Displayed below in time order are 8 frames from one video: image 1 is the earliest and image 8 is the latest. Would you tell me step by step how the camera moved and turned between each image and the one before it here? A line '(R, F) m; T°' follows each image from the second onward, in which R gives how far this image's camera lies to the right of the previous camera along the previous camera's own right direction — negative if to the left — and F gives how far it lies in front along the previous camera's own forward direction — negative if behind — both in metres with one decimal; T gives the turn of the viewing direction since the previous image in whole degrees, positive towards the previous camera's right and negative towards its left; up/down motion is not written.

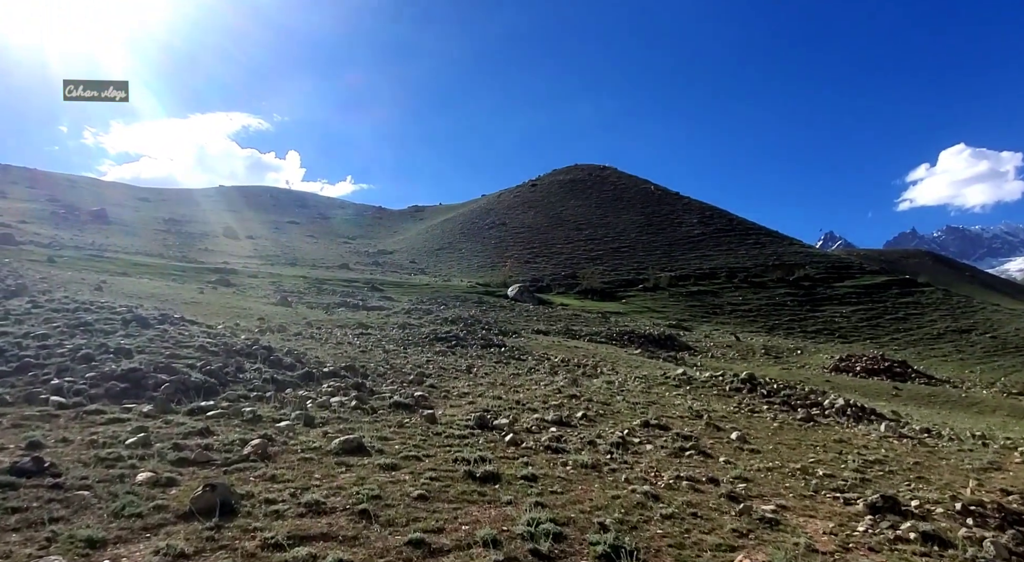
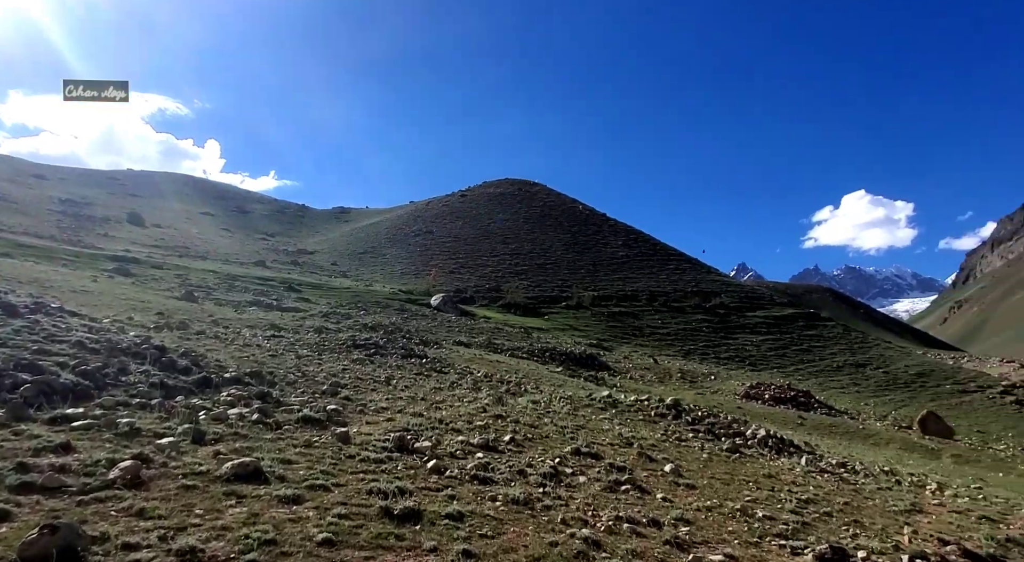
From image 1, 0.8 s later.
(-0.1, +0.7) m; +7°
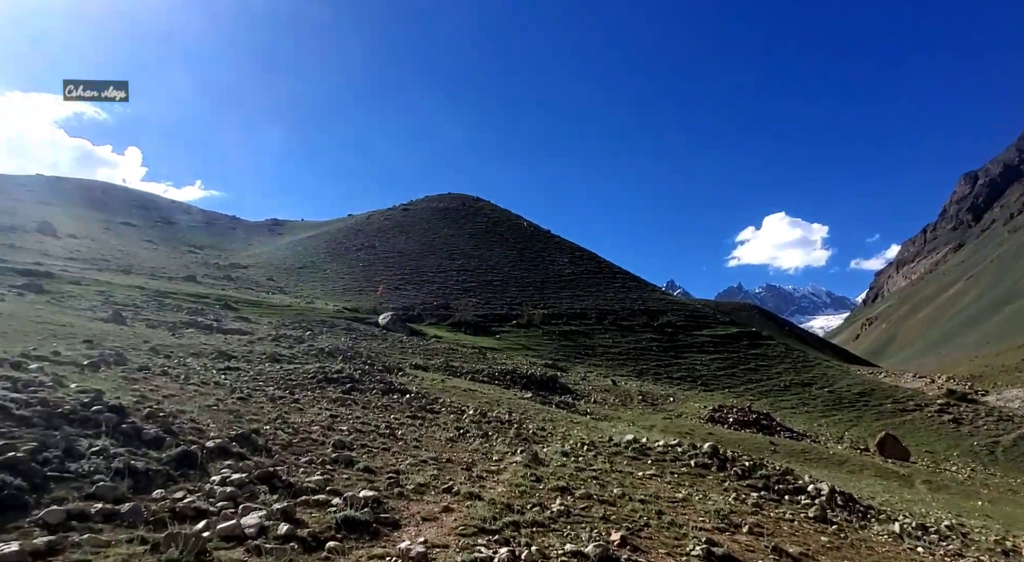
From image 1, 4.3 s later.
(-2.2, +2.6) m; +6°
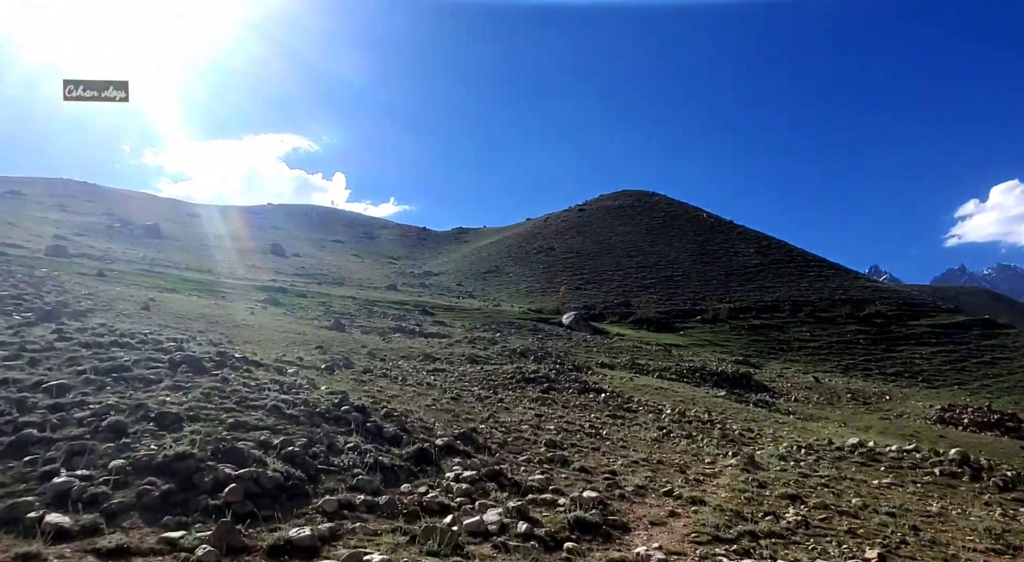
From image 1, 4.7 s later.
(-0.6, +0.1) m; -17°
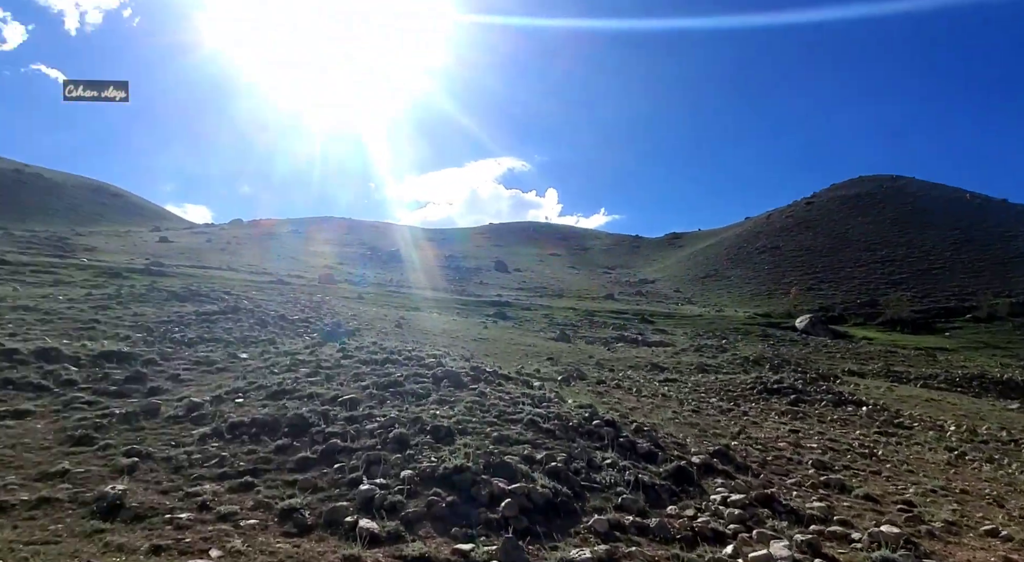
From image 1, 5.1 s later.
(-0.7, +0.4) m; -20°
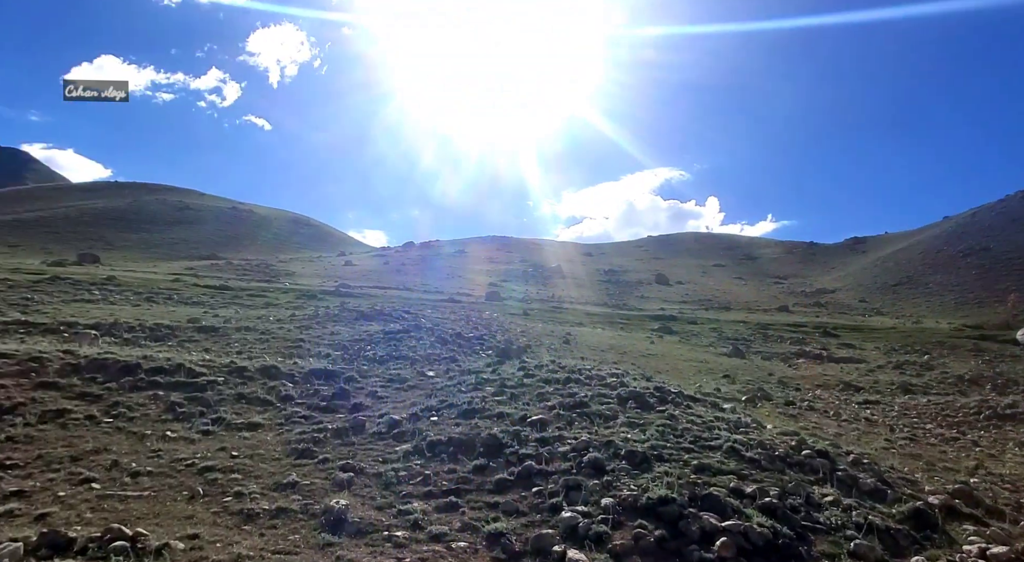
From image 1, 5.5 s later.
(-0.5, +0.3) m; -14°
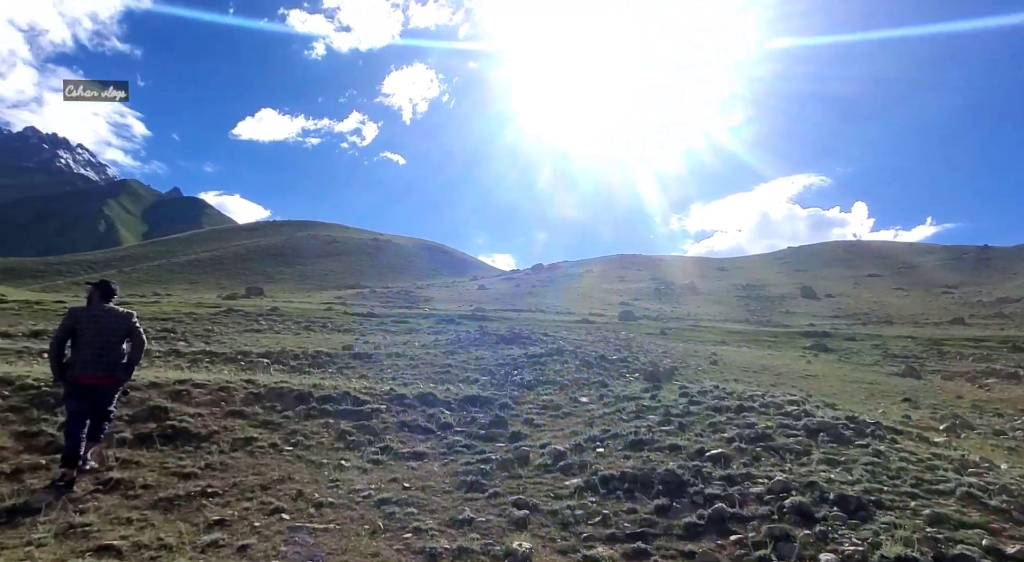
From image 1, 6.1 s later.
(-0.6, +0.4) m; -12°
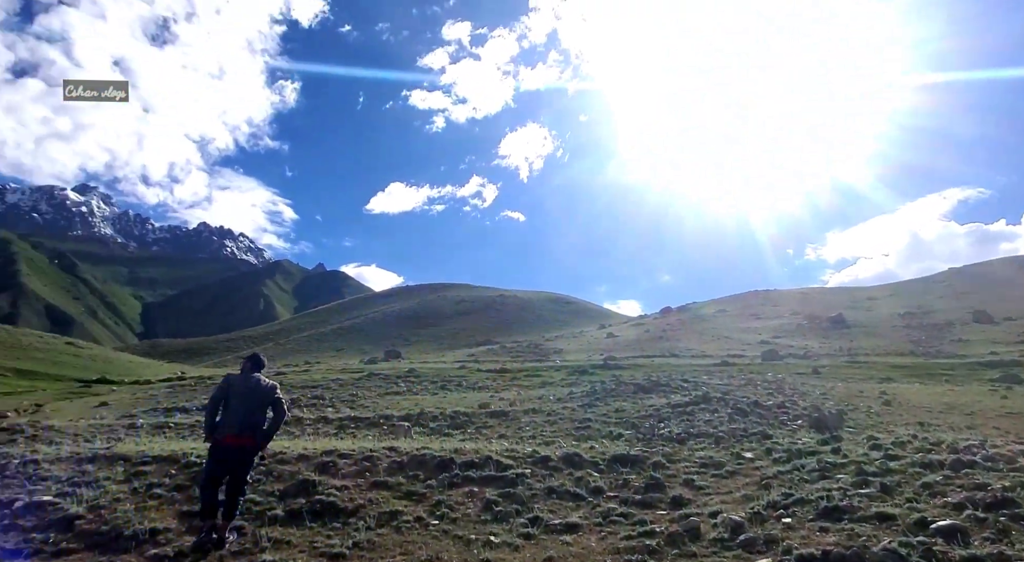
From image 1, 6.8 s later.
(-0.3, +0.6) m; -12°
